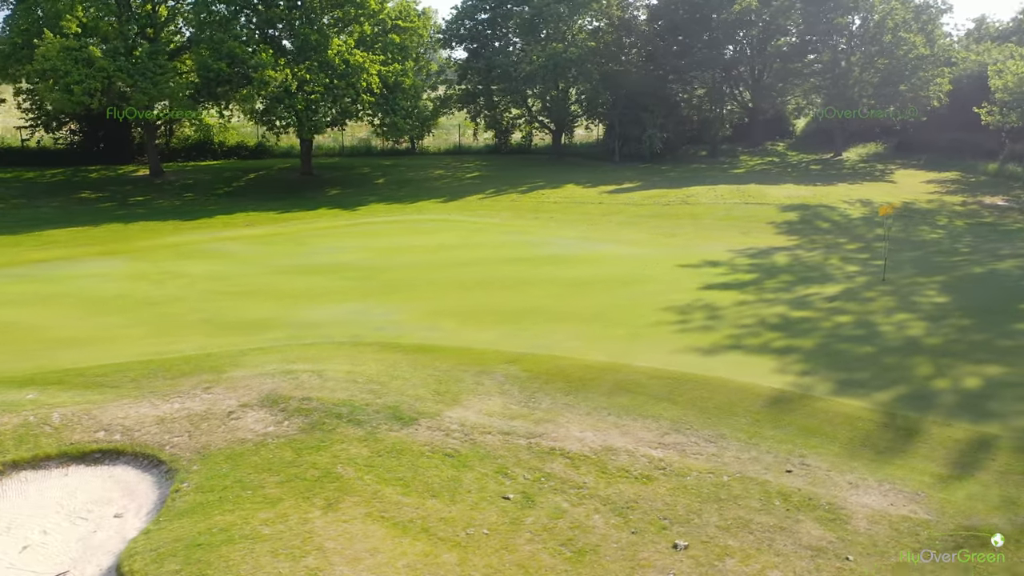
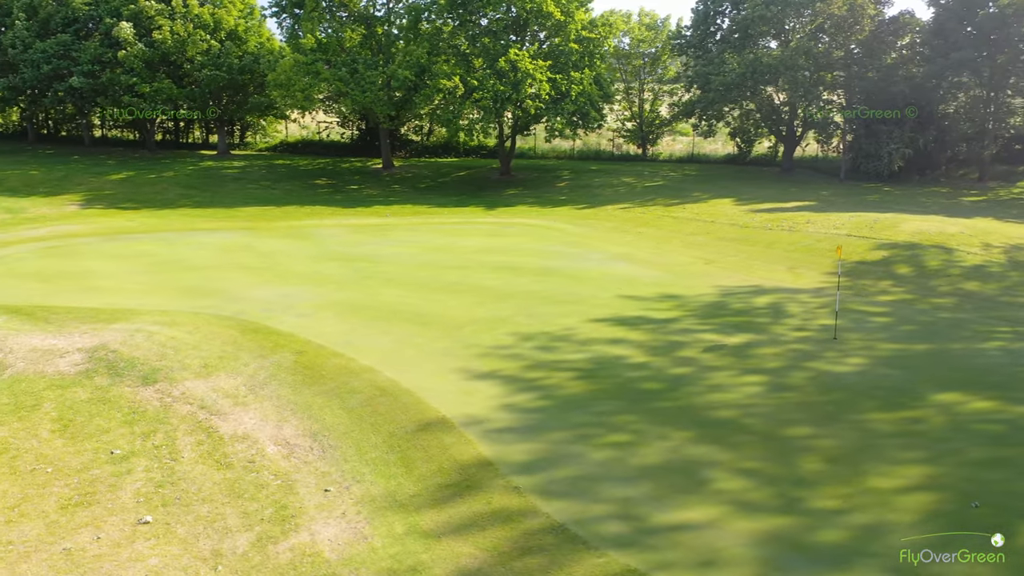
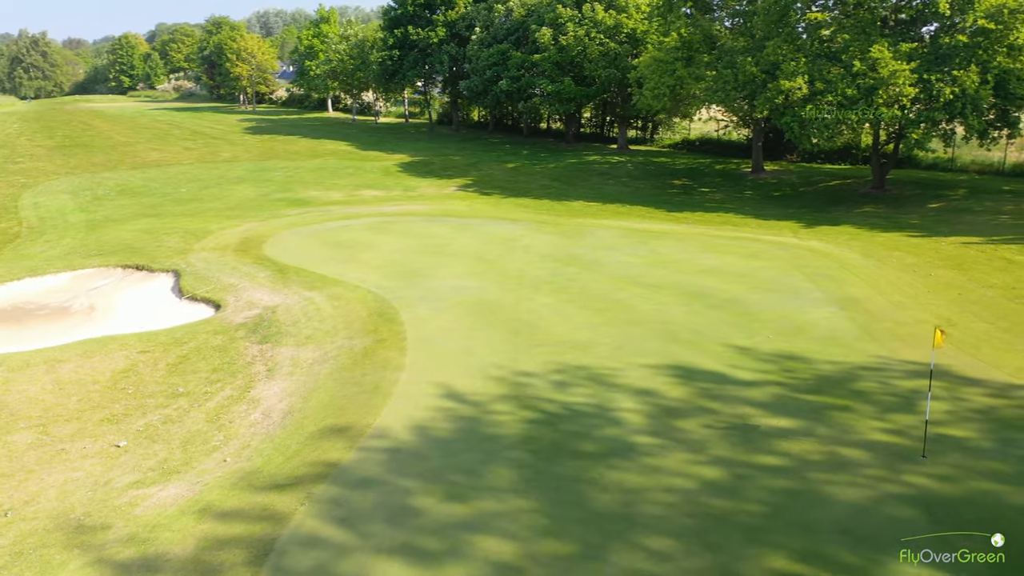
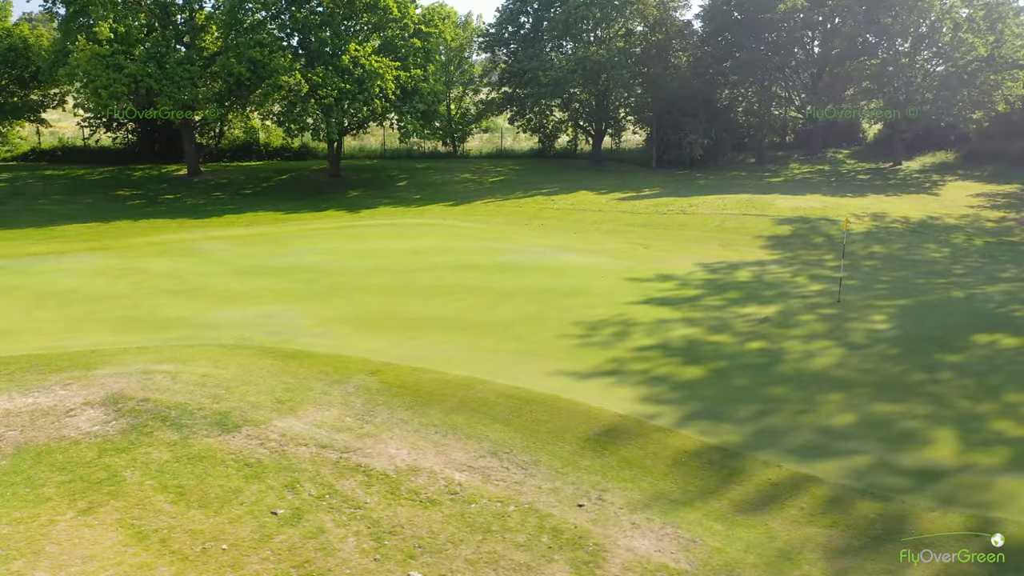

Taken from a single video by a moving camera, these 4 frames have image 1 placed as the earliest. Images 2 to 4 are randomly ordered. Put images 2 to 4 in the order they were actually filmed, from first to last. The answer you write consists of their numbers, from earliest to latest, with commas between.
4, 2, 3
